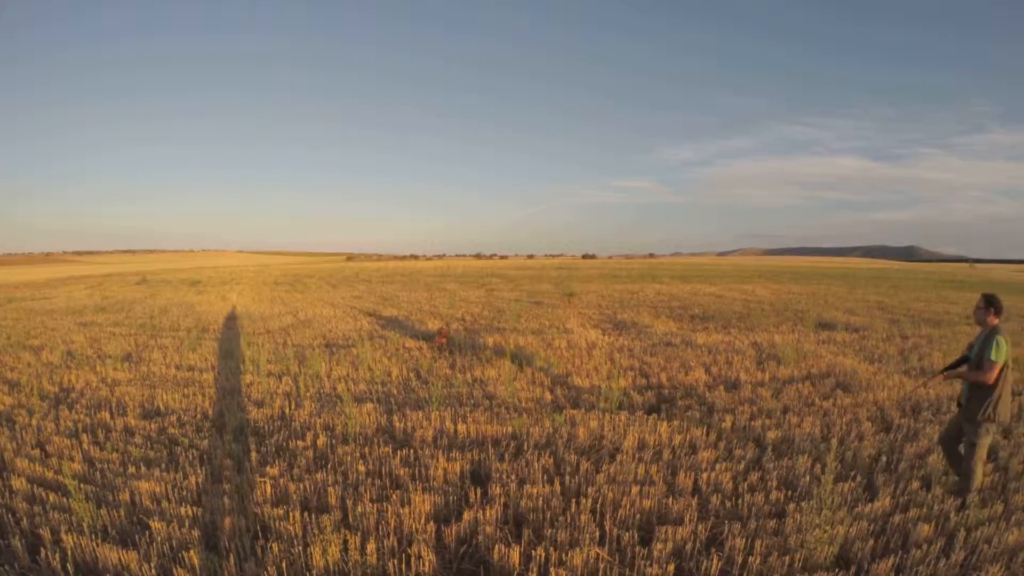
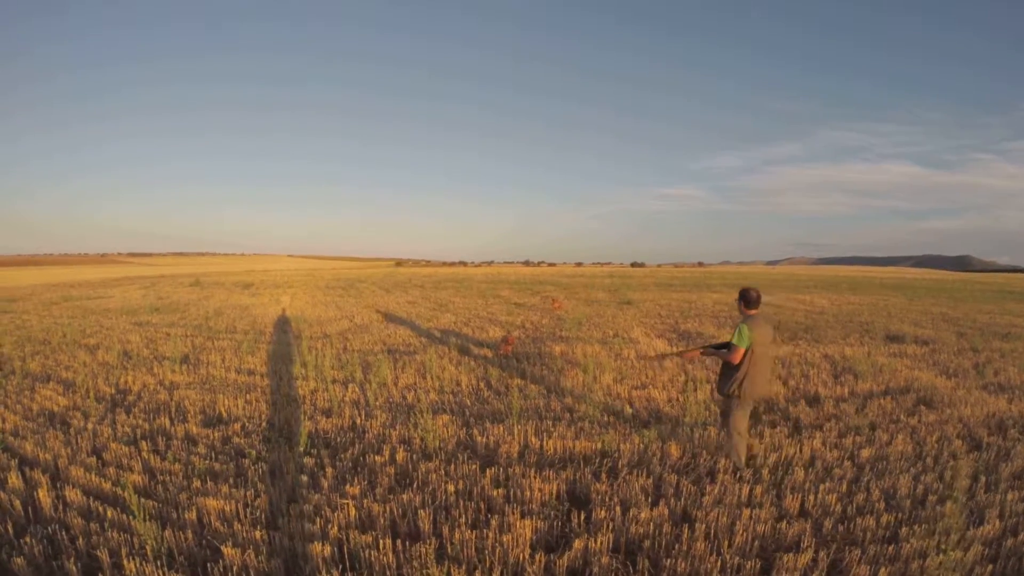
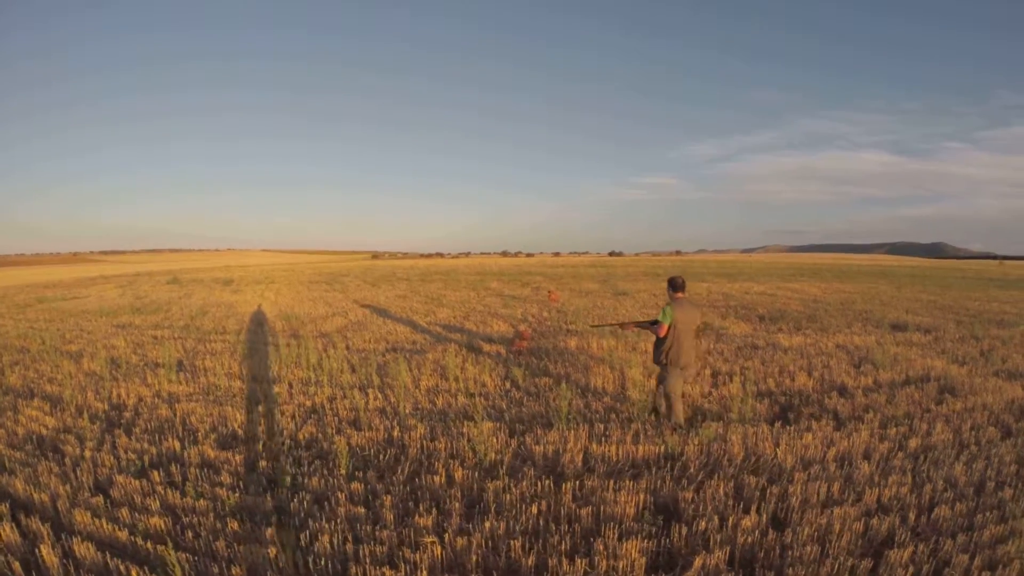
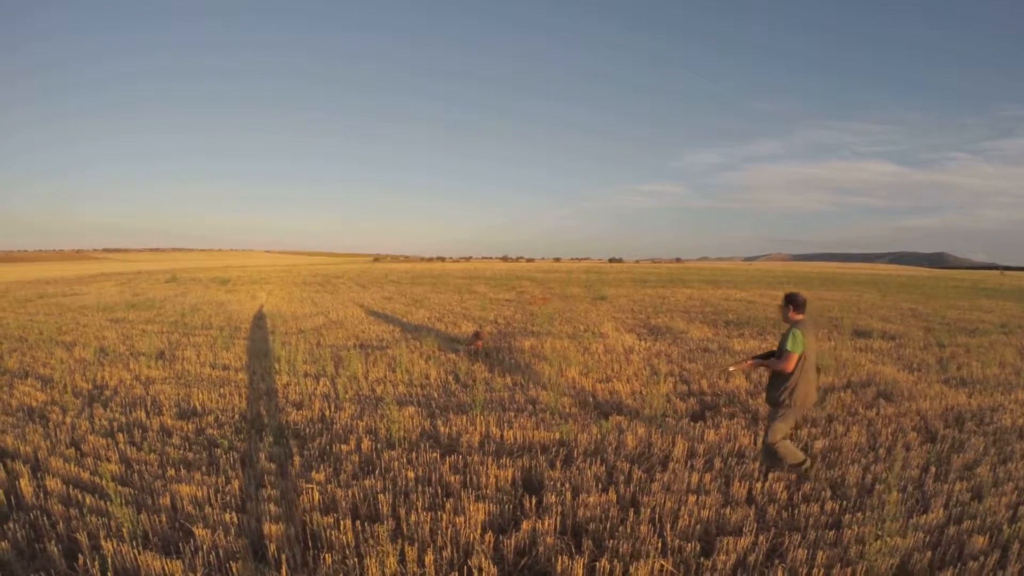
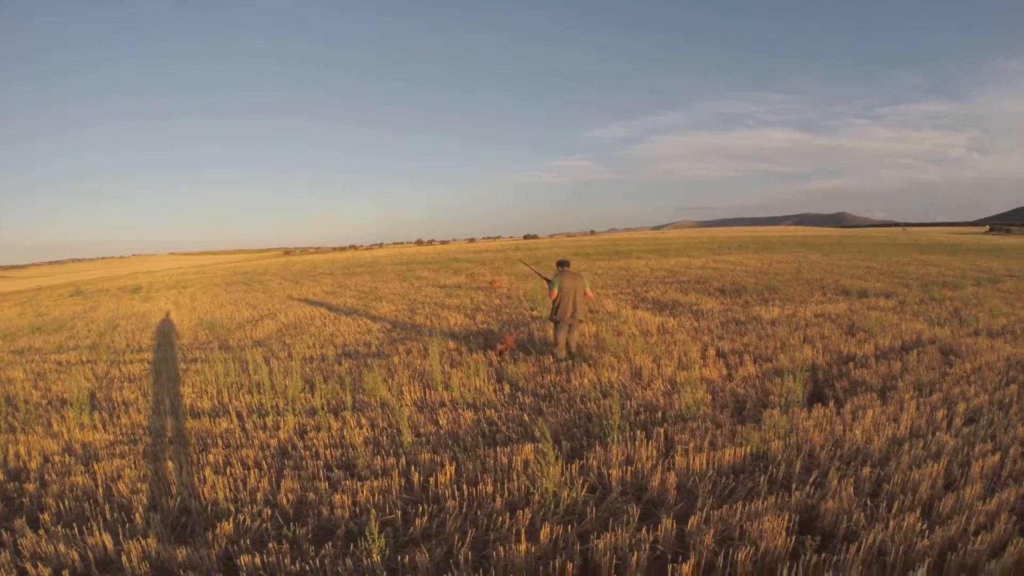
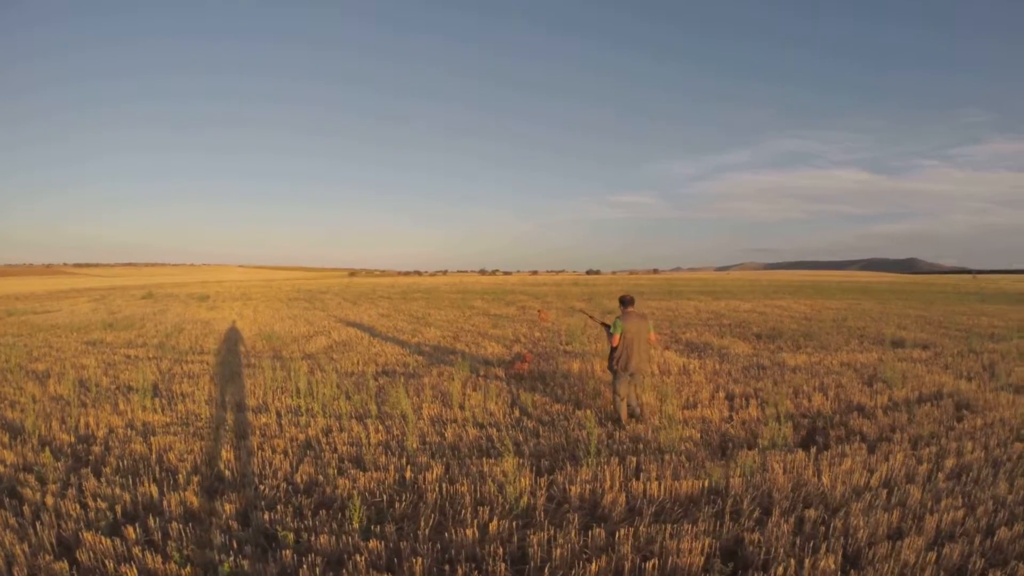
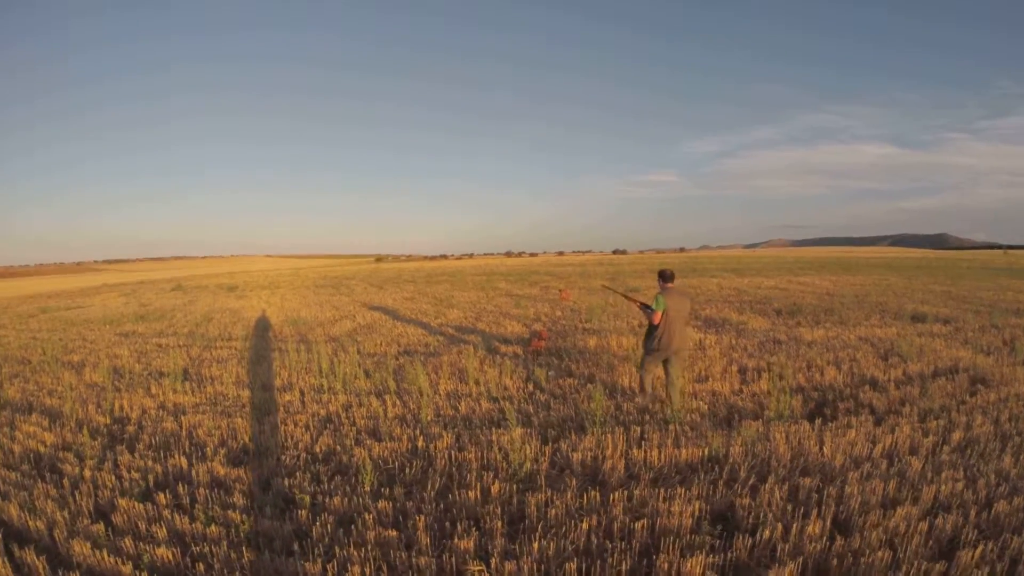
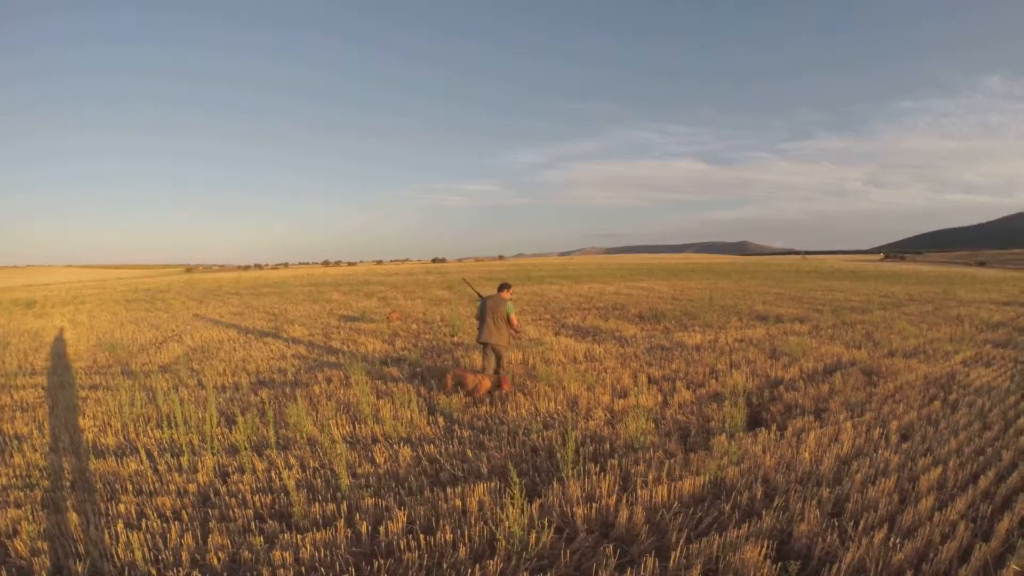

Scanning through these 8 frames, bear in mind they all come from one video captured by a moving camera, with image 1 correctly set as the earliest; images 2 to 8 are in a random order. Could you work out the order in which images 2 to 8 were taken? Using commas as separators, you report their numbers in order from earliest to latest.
4, 2, 3, 7, 6, 5, 8
